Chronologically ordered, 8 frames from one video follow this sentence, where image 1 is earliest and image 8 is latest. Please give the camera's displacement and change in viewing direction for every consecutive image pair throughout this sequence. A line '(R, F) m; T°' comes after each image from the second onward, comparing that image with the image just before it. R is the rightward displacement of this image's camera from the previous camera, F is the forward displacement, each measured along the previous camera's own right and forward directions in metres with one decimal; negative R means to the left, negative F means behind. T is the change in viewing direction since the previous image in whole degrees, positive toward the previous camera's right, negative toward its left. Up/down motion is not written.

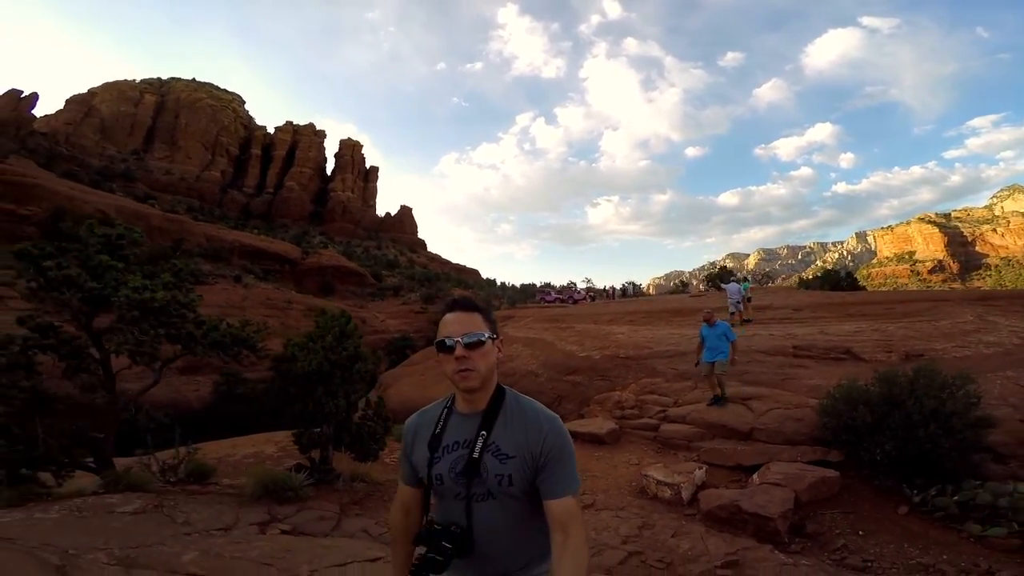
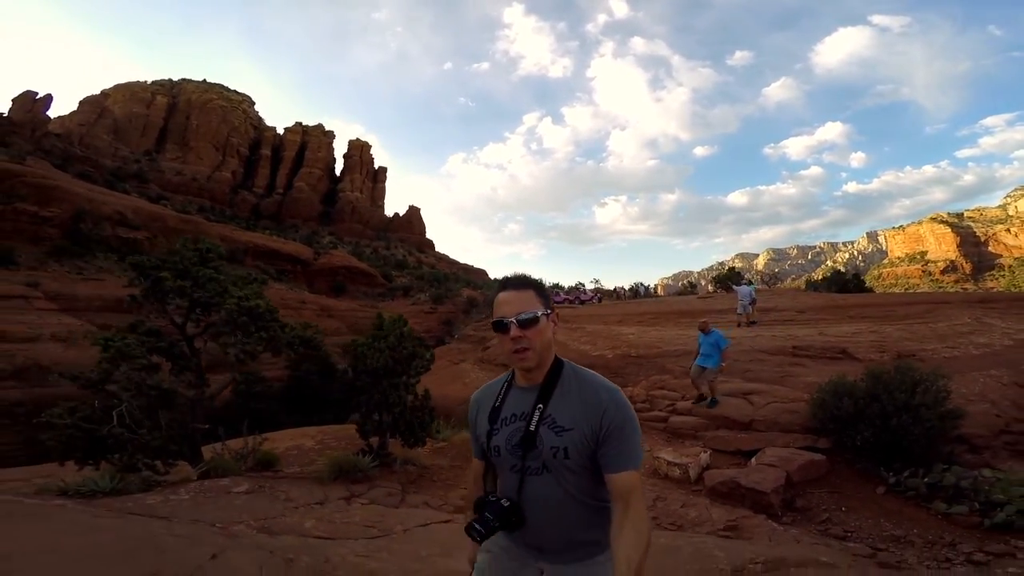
(-0.1, -0.3) m; -1°
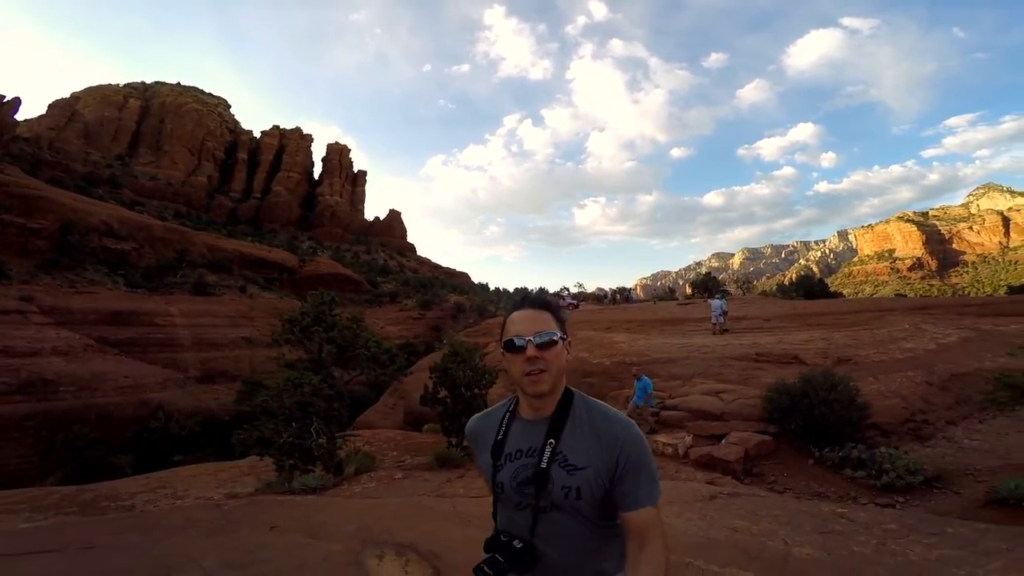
(-0.3, -0.9) m; +2°
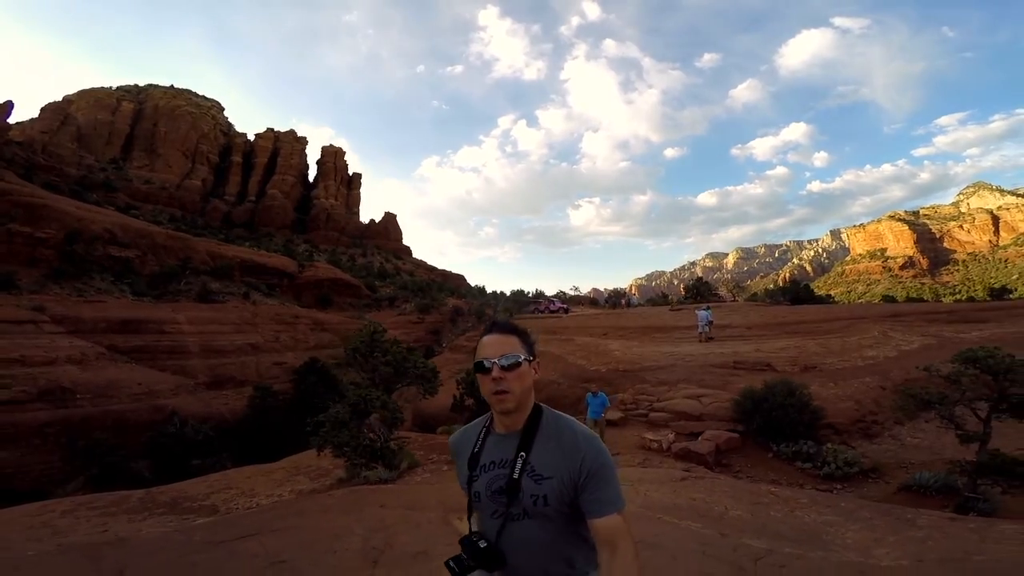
(-0.1, -0.7) m; +1°
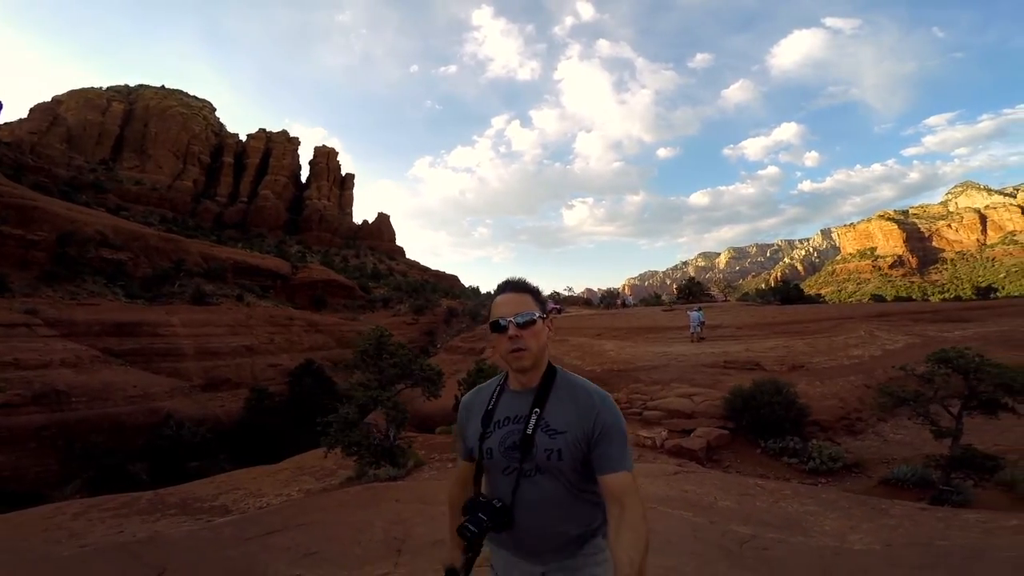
(0.0, -0.2) m; +1°
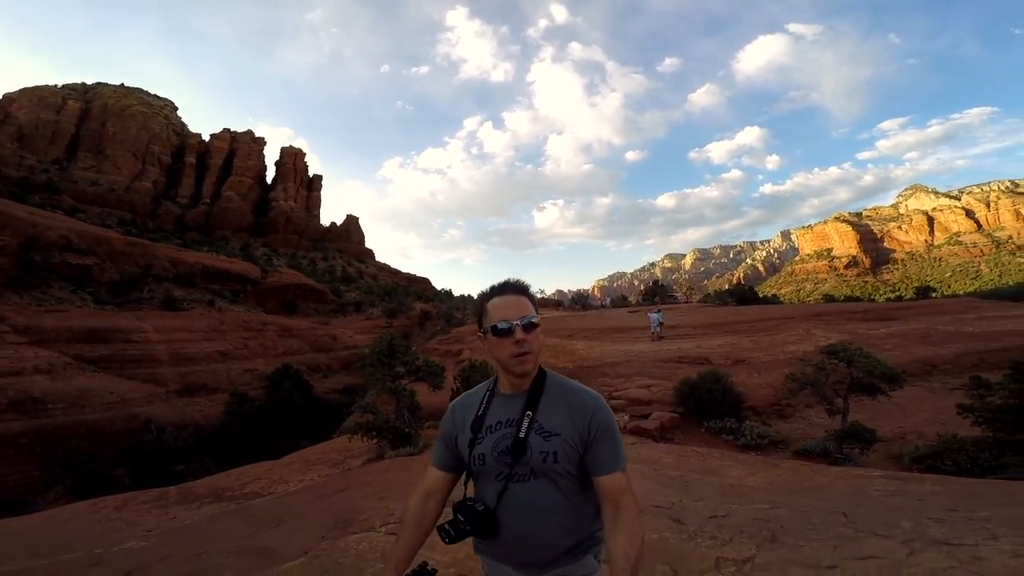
(-0.1, -0.8) m; +3°
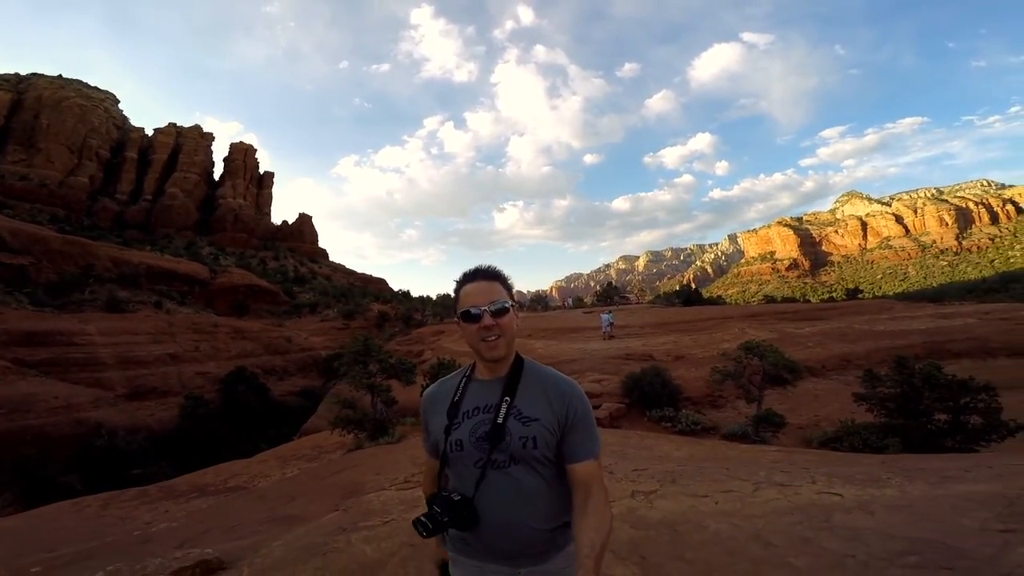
(-0.1, -0.6) m; +5°
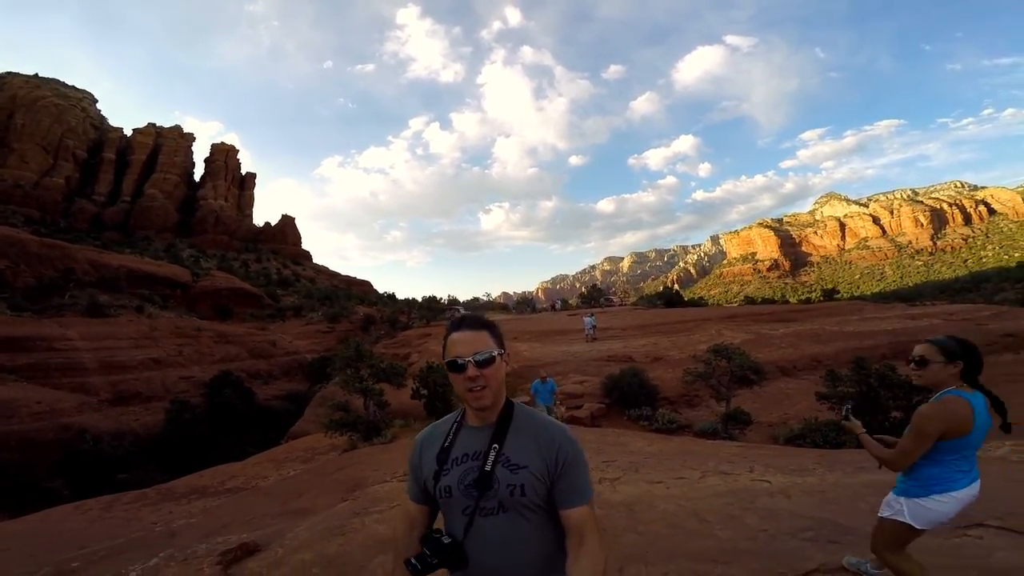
(0.0, -0.3) m; +2°
